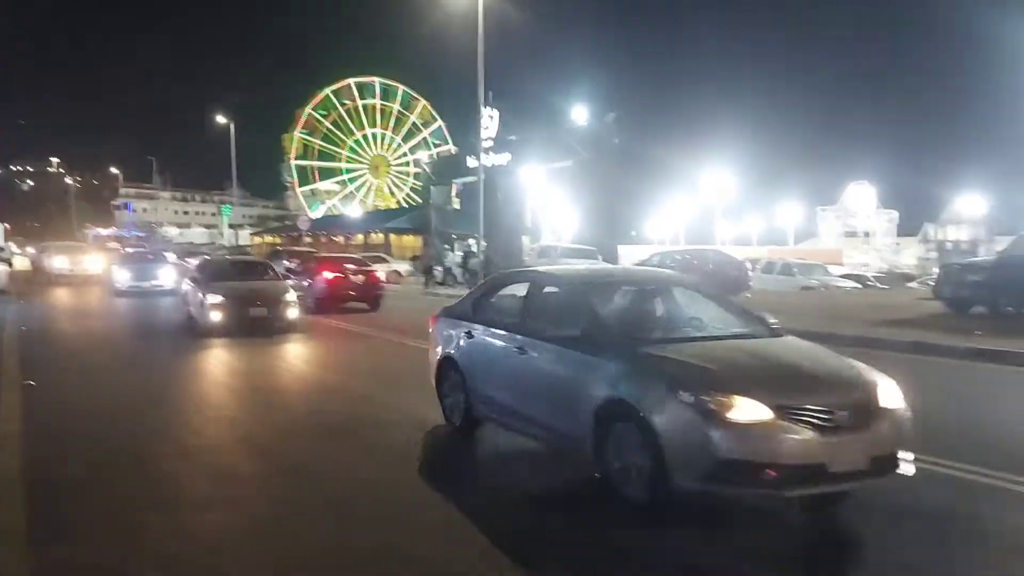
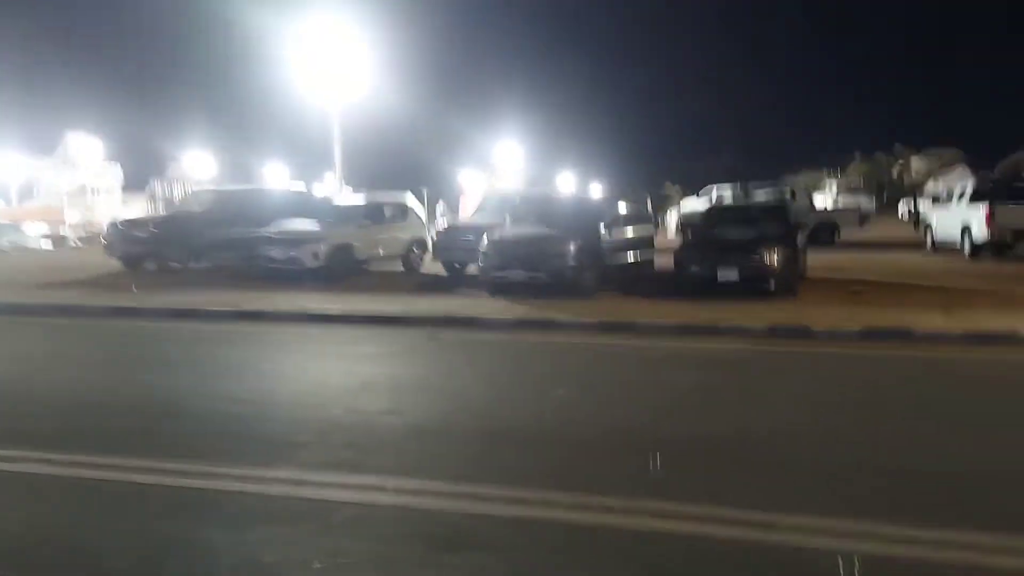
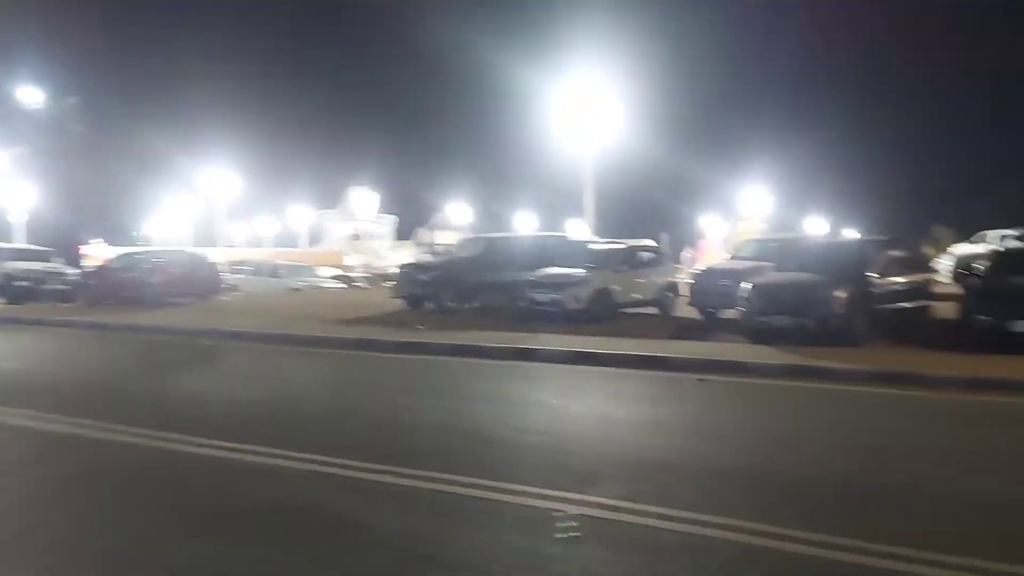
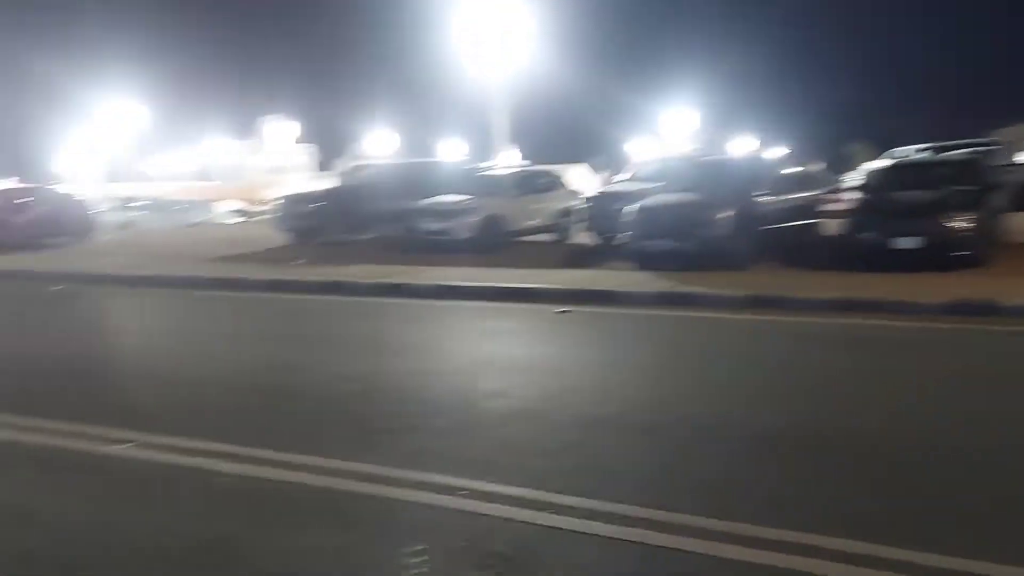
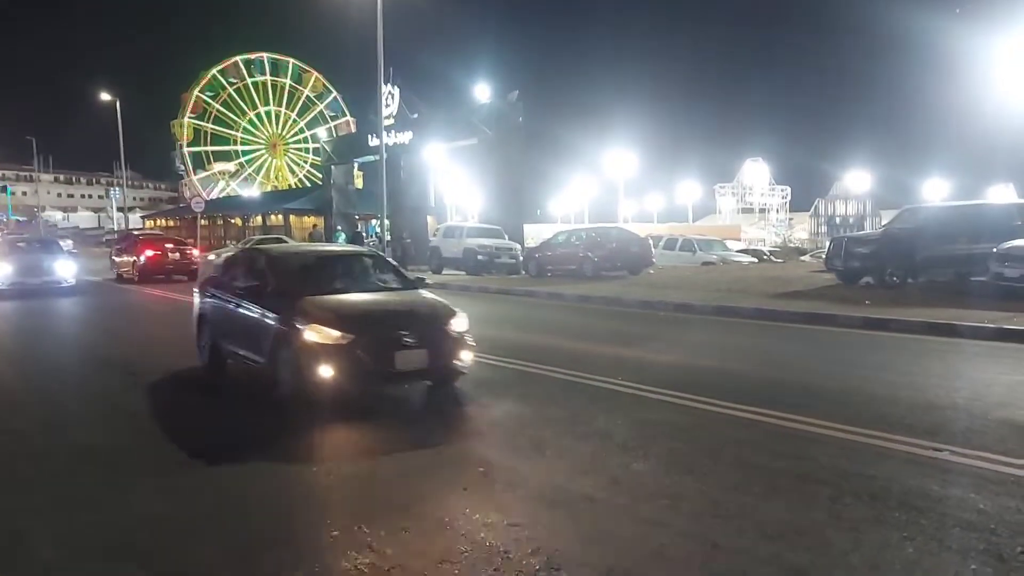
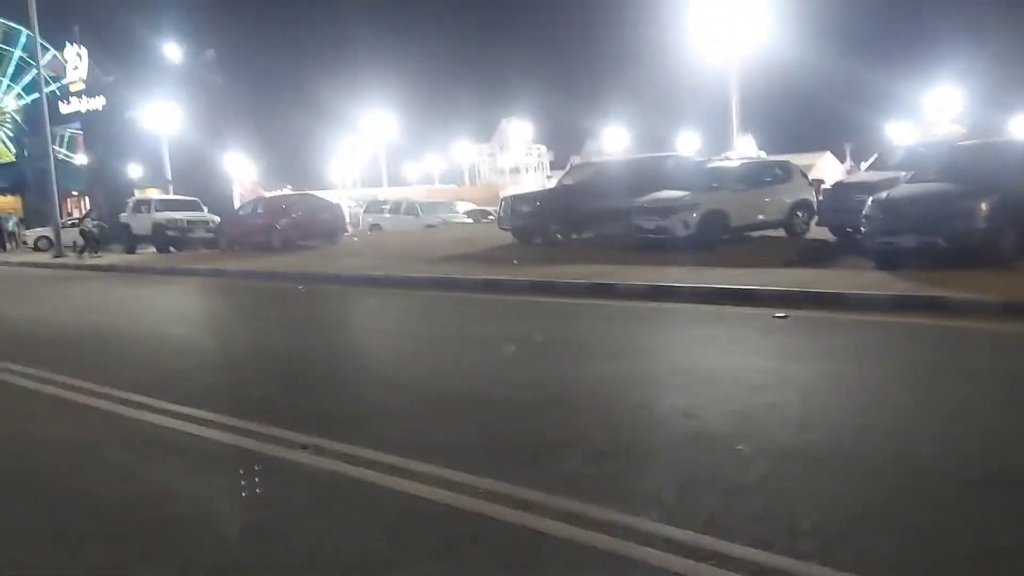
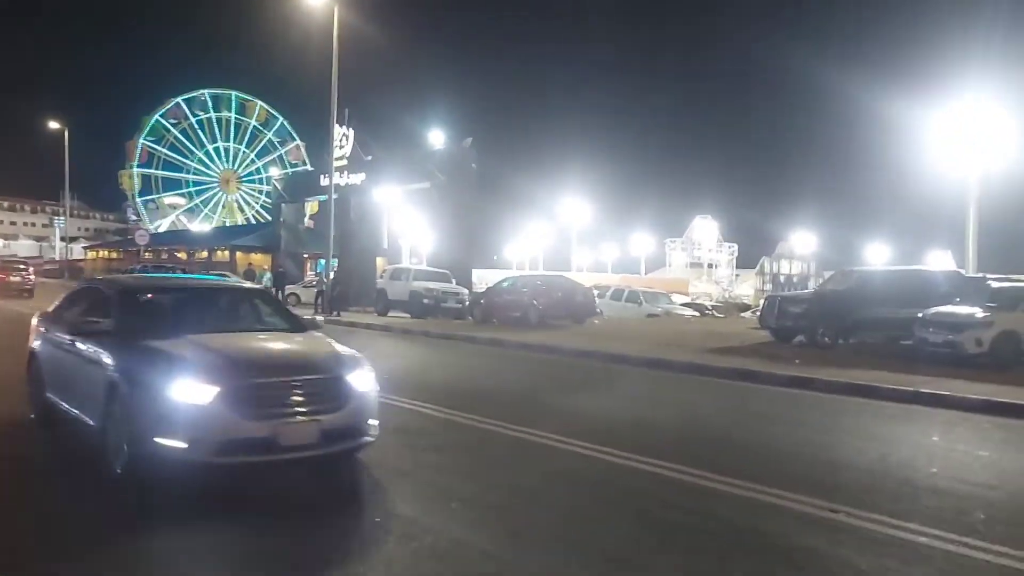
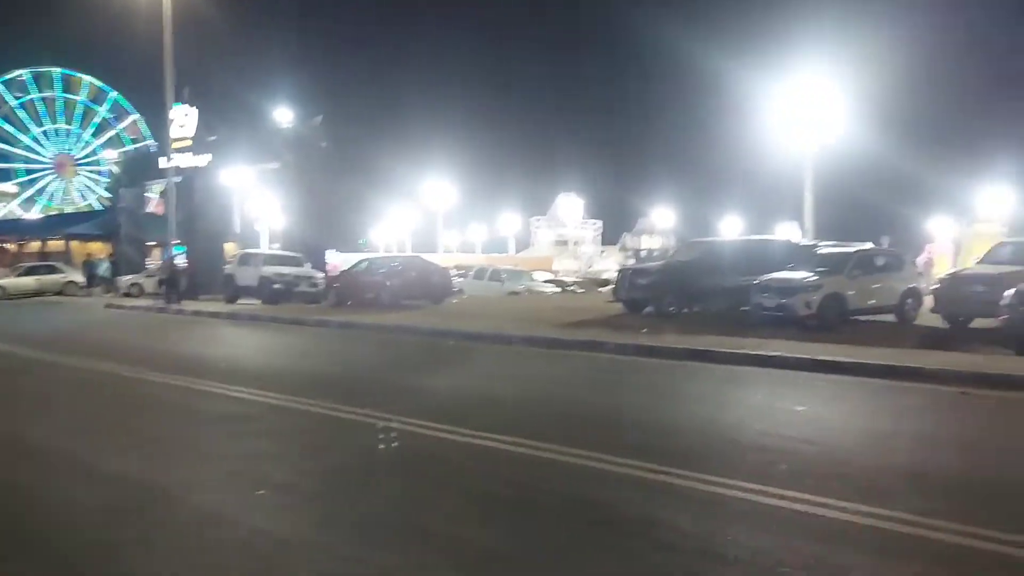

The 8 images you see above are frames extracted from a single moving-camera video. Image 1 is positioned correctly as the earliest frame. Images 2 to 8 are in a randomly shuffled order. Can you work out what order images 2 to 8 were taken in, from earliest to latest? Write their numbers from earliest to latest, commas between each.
5, 7, 8, 3, 2, 4, 6
